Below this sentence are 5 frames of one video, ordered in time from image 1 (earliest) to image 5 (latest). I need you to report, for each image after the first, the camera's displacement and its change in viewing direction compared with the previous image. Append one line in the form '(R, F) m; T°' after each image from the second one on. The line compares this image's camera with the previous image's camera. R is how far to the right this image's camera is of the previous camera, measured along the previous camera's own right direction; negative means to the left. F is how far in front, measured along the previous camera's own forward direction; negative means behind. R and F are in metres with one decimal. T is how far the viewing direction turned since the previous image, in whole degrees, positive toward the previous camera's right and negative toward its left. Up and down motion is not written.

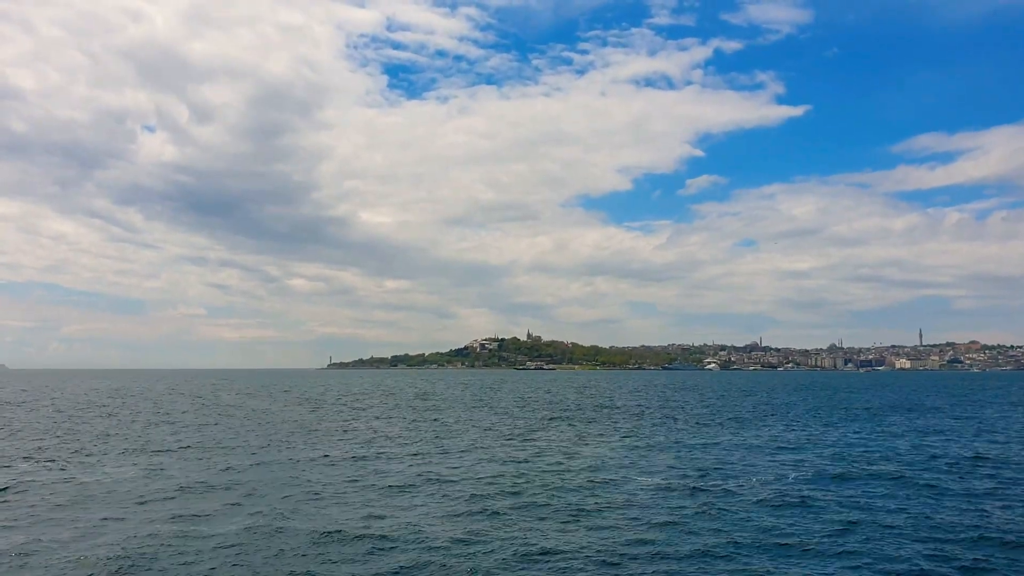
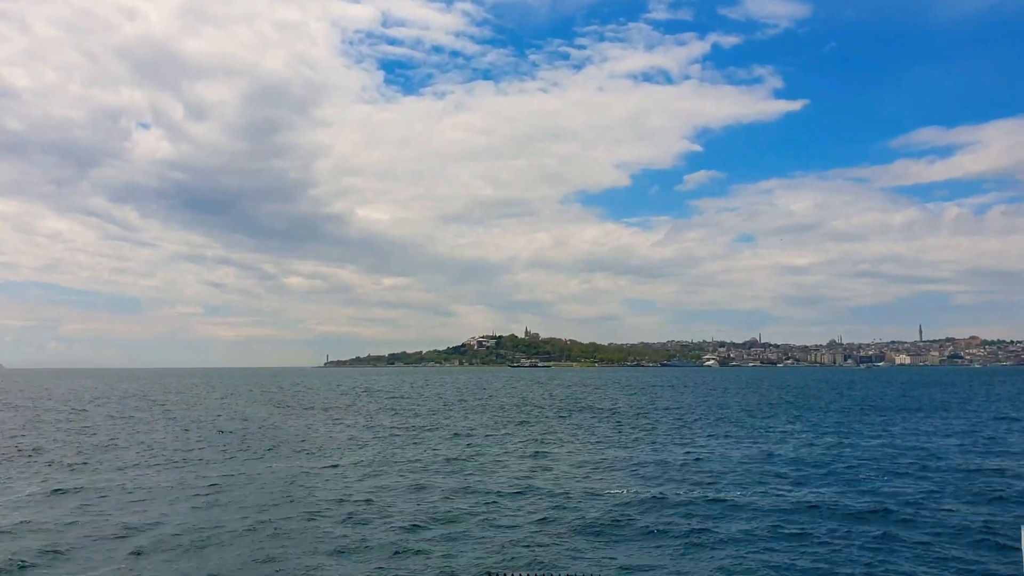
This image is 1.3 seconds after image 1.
(-0.2, +1.3) m; 0°
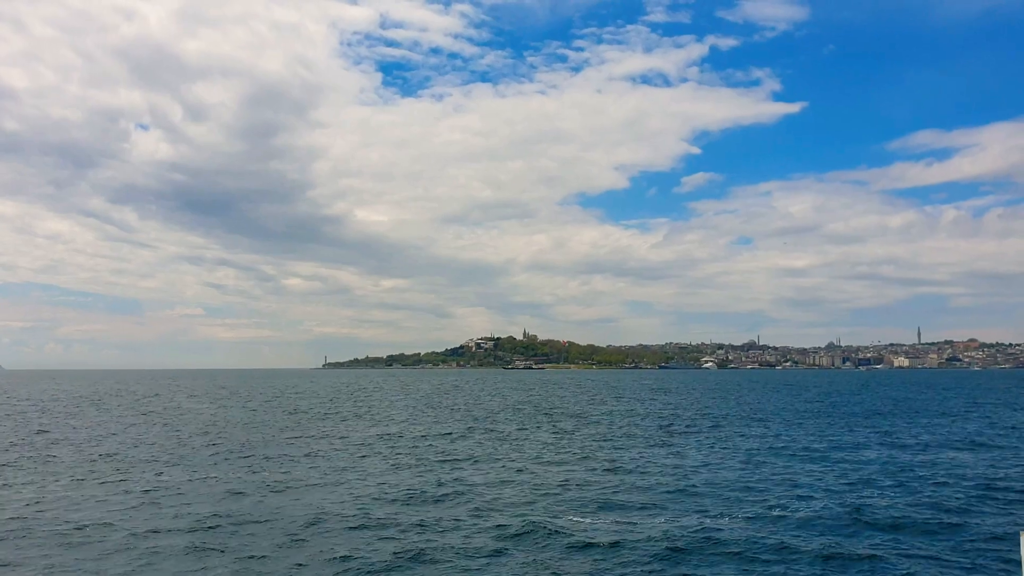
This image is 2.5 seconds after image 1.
(+1.2, 0.0) m; 0°
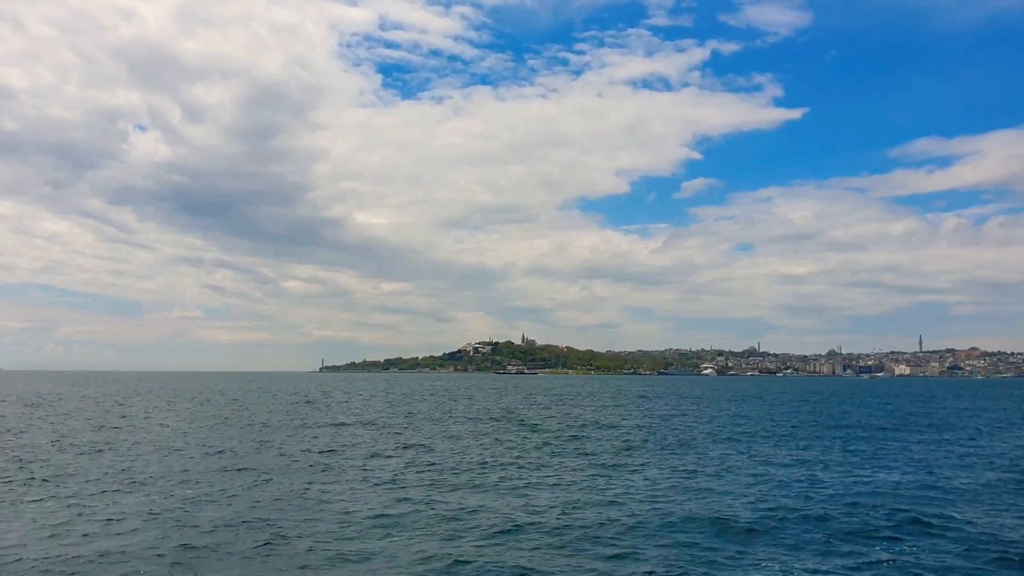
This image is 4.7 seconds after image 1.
(+1.3, +2.3) m; 0°
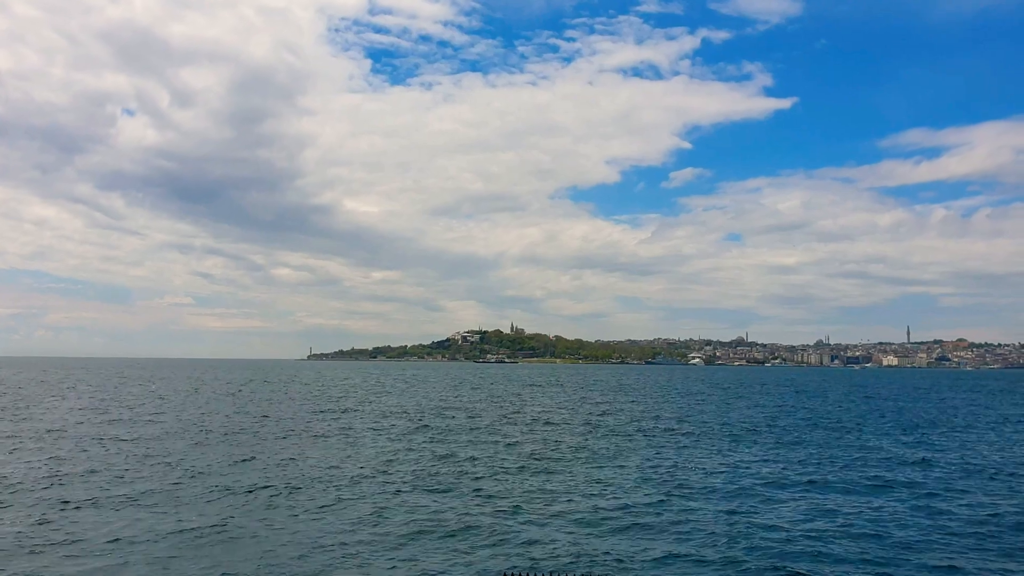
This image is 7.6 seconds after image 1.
(+1.7, +0.5) m; +1°
